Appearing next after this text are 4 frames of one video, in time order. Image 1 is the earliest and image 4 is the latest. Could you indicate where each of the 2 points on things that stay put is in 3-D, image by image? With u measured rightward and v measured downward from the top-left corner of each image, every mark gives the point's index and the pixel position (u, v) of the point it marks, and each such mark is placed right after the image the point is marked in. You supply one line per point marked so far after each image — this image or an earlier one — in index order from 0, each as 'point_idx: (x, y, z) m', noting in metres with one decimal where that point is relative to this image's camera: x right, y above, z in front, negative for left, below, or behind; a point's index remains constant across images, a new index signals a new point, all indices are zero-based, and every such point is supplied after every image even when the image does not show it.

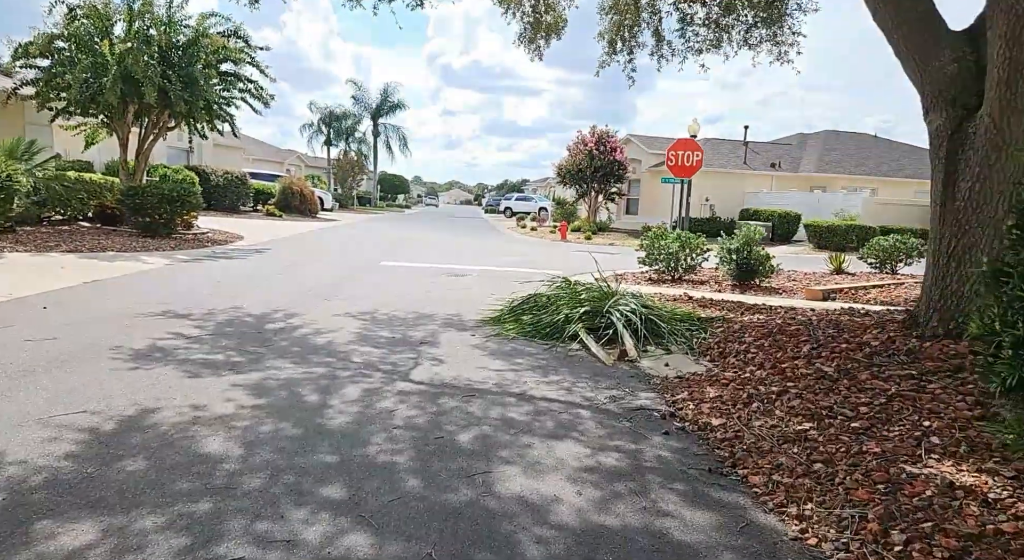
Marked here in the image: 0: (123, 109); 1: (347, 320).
0: (-8.1, +3.6, +13.3) m
1: (-1.8, -0.5, +6.9) m
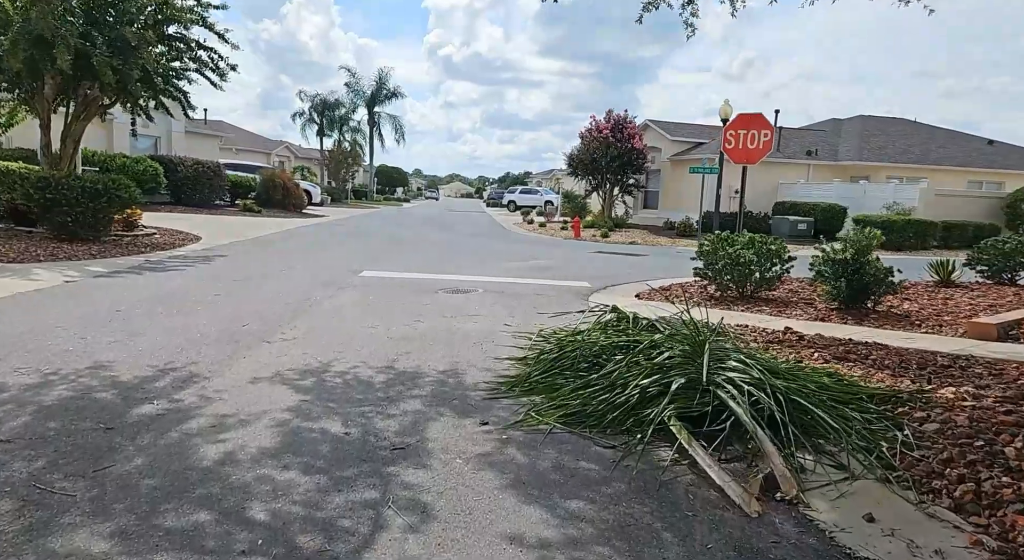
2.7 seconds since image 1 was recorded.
0: (-7.9, +3.3, +10.5) m
1: (-1.6, -0.8, +4.2) m
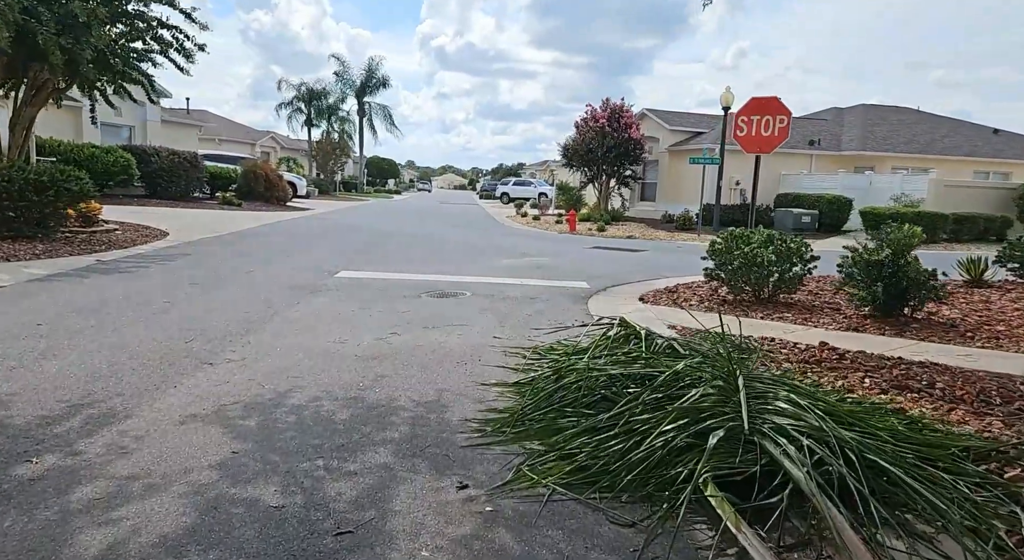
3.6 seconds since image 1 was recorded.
0: (-8.0, +3.3, +9.5) m
1: (-1.6, -0.9, +3.3) m
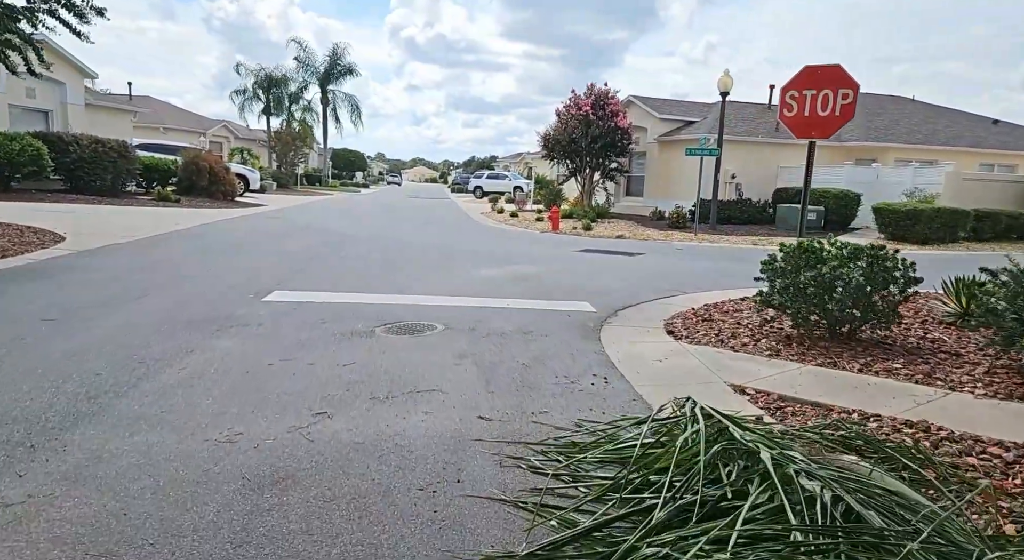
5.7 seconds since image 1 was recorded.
0: (-8.2, +3.0, +6.9) m
1: (-1.5, -1.2, +1.1) m
